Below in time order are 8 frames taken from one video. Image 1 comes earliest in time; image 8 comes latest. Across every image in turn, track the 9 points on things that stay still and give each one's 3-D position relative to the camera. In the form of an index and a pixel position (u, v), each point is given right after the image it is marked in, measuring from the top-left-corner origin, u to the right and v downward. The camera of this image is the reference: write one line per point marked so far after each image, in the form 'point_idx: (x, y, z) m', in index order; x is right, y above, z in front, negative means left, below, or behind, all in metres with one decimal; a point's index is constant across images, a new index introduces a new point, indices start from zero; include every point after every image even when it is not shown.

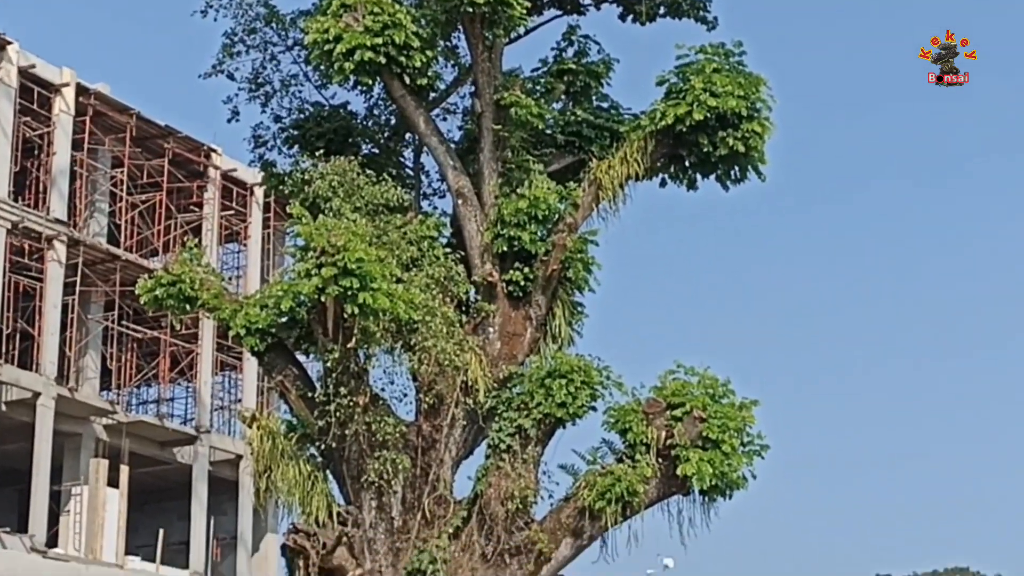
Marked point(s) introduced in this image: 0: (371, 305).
0: (-1.3, -0.4, +17.1) m
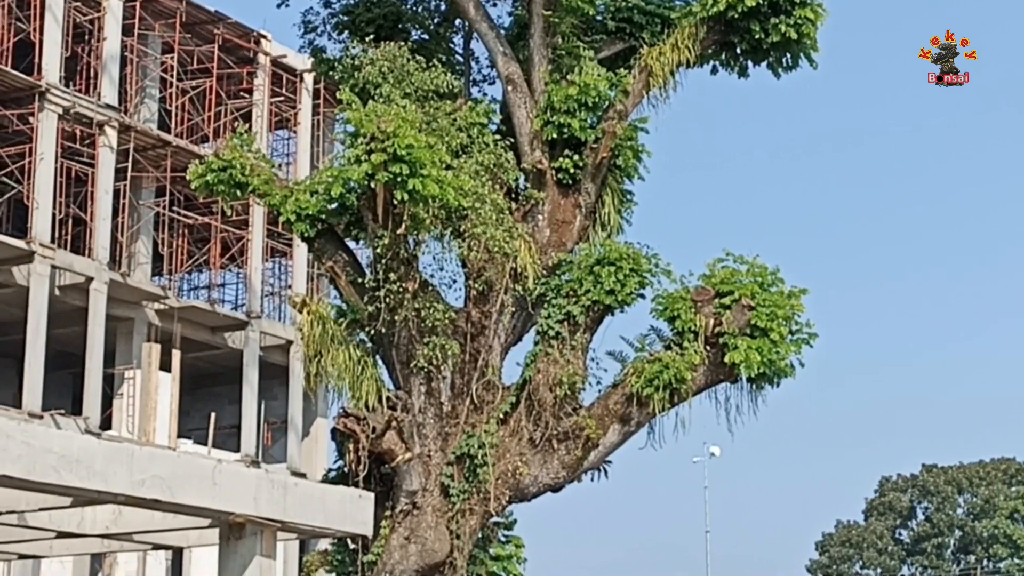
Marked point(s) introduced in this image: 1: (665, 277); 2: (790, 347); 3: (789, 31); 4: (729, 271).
0: (-0.8, +0.9, +17.1) m
1: (+1.5, +0.1, +18.9) m
2: (+2.7, -0.6, +18.2) m
3: (+2.9, +2.7, +19.4) m
4: (+2.1, +0.2, +18.5) m
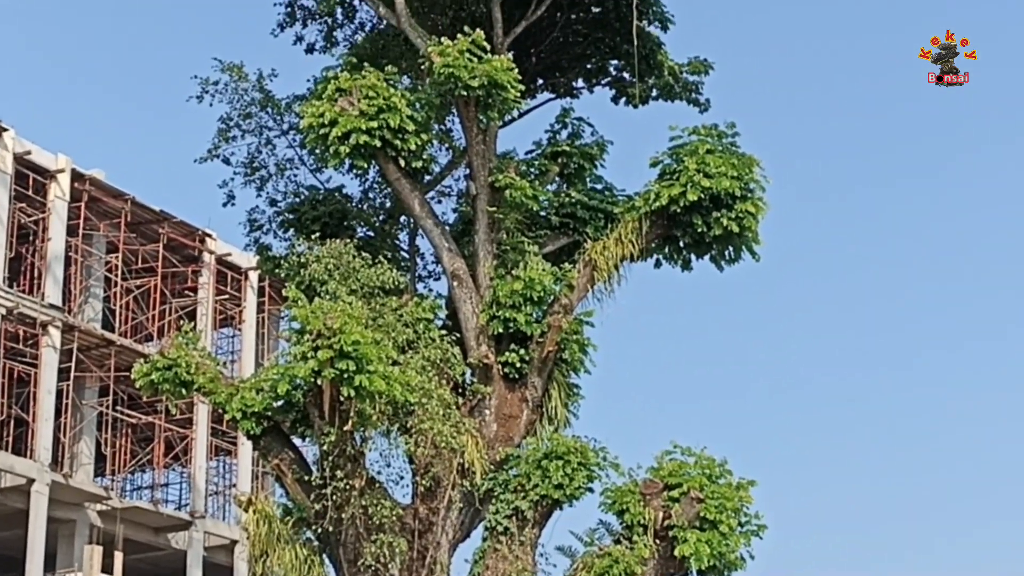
0: (-1.3, -0.9, +17.1) m
1: (+1.0, -1.8, +18.9) m
2: (+2.2, -2.4, +18.1) m
3: (+2.3, +0.7, +19.6) m
4: (+1.6, -1.7, +18.5) m
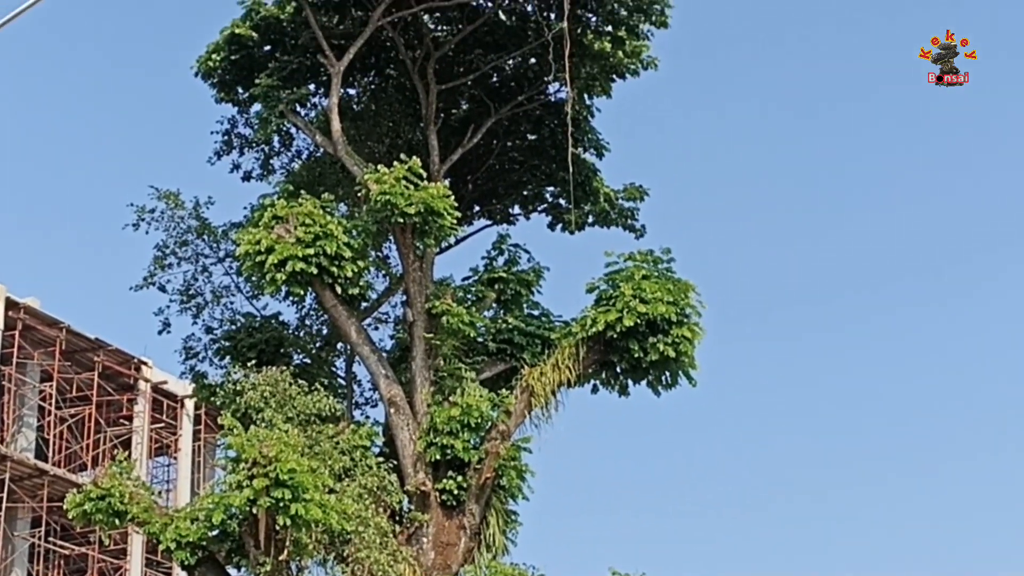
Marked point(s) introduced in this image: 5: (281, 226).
0: (-1.9, -2.1, +16.9) m
1: (+0.4, -3.1, +18.7) m
2: (+1.6, -3.7, +18.0) m
3: (+1.6, -0.6, +19.7) m
4: (+1.0, -3.0, +18.4) m
5: (-2.5, +0.7, +19.9) m
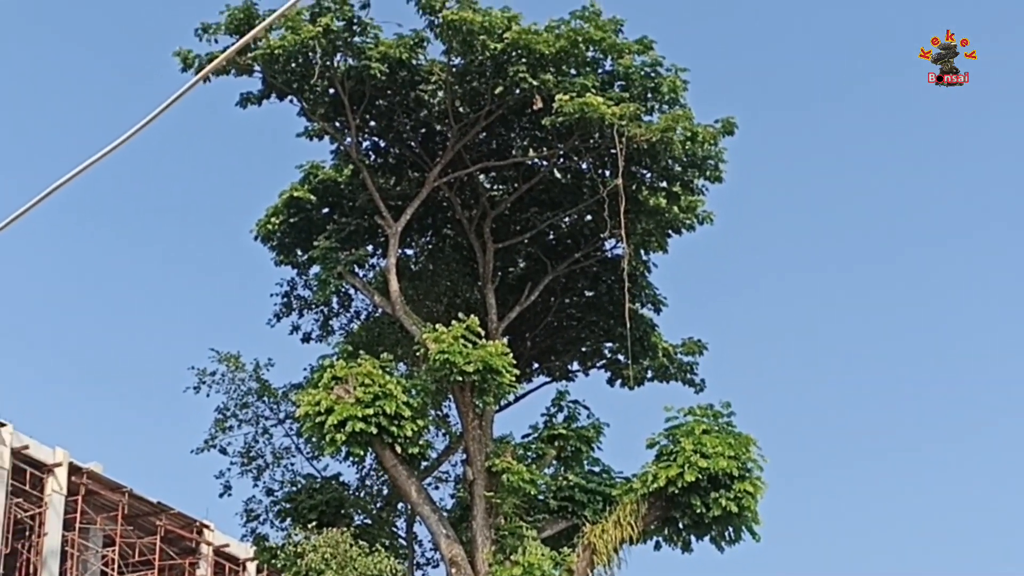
0: (-1.0, -2.2, +15.3) m
1: (+1.4, -3.3, +16.9) m
2: (+2.5, -3.9, +16.1) m
3: (+2.7, -0.9, +17.8) m
4: (+2.0, -3.2, +16.5) m
5: (-1.3, +0.5, +18.3) m
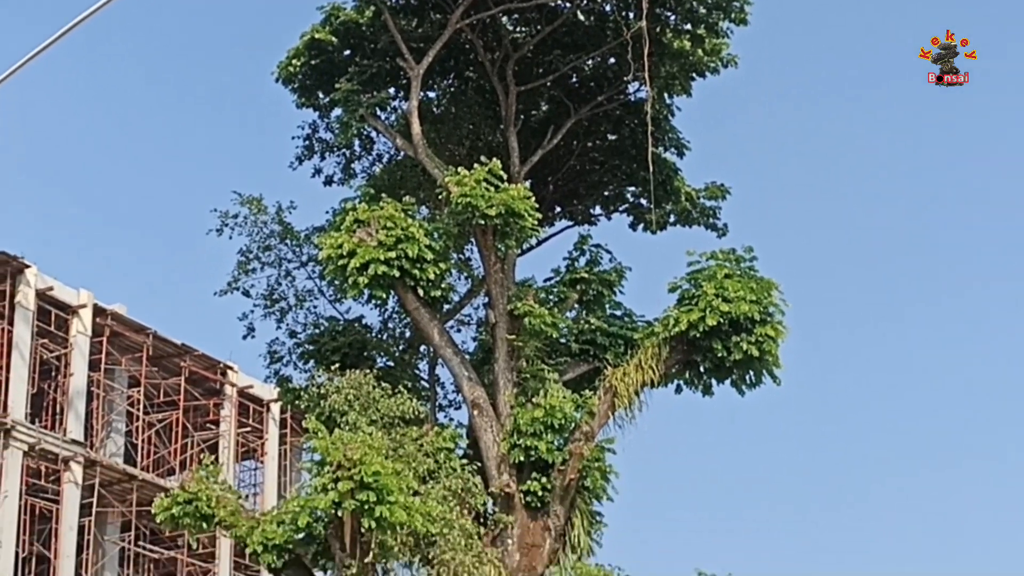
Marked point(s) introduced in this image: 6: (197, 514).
0: (-1.1, -2.1, +17.0) m
1: (+1.3, -3.1, +18.7) m
2: (+2.5, -3.6, +17.9) m
3: (+2.5, -0.6, +19.5) m
4: (+1.9, -3.0, +18.3) m
5: (-1.6, +0.6, +20.0) m
6: (-3.1, -2.2, +18.1) m
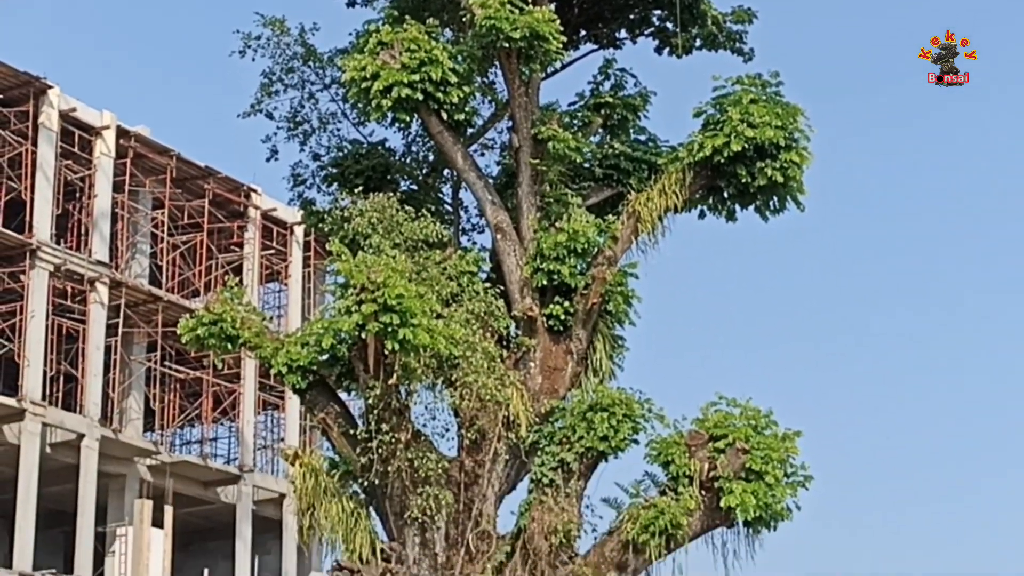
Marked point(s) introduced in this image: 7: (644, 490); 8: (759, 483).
0: (-0.9, -0.5, +17.1) m
1: (+1.5, -1.4, +18.9) m
2: (+2.7, -2.0, +18.1) m
3: (+2.7, +1.2, +19.5) m
4: (+2.1, -1.2, +18.4) m
5: (-1.3, +2.5, +19.8) m
6: (-2.8, -0.5, +18.2) m
7: (+1.3, -2.0, +18.5) m
8: (+2.4, -1.9, +18.2) m
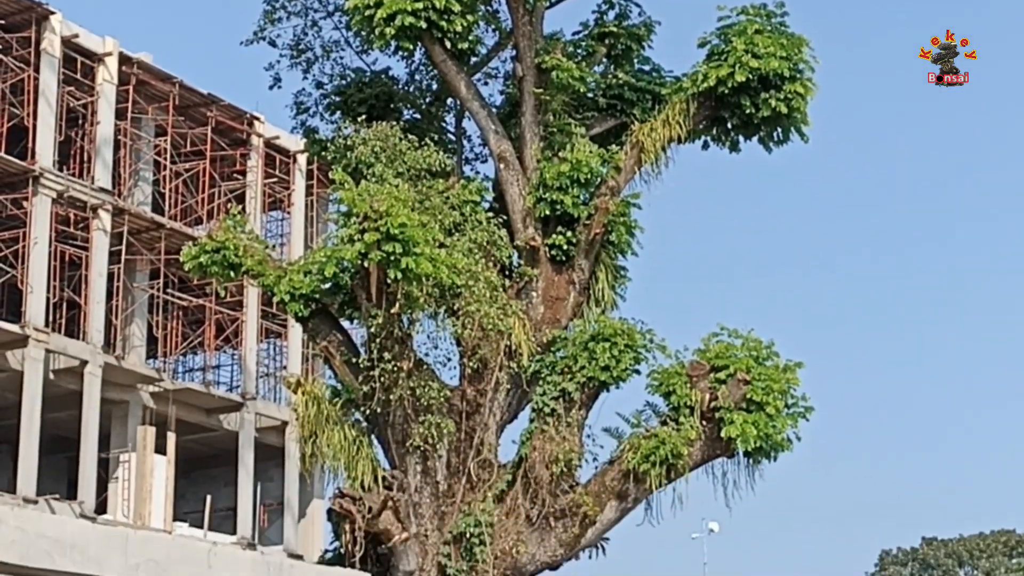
0: (-0.9, +0.2, +17.1) m
1: (+1.5, -0.7, +18.9) m
2: (+2.7, -1.3, +18.2) m
3: (+2.8, +1.9, +19.4) m
4: (+2.1, -0.6, +18.5) m
5: (-1.3, +3.3, +19.8) m
6: (-2.8, +0.2, +18.3) m
7: (+1.3, -1.3, +18.6) m
8: (+2.4, -1.2, +18.2) m
